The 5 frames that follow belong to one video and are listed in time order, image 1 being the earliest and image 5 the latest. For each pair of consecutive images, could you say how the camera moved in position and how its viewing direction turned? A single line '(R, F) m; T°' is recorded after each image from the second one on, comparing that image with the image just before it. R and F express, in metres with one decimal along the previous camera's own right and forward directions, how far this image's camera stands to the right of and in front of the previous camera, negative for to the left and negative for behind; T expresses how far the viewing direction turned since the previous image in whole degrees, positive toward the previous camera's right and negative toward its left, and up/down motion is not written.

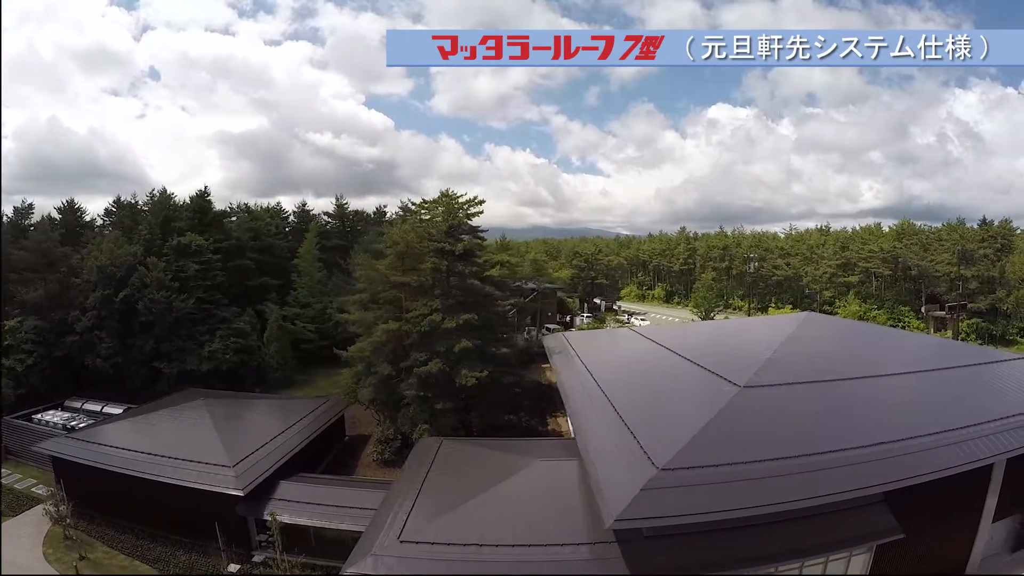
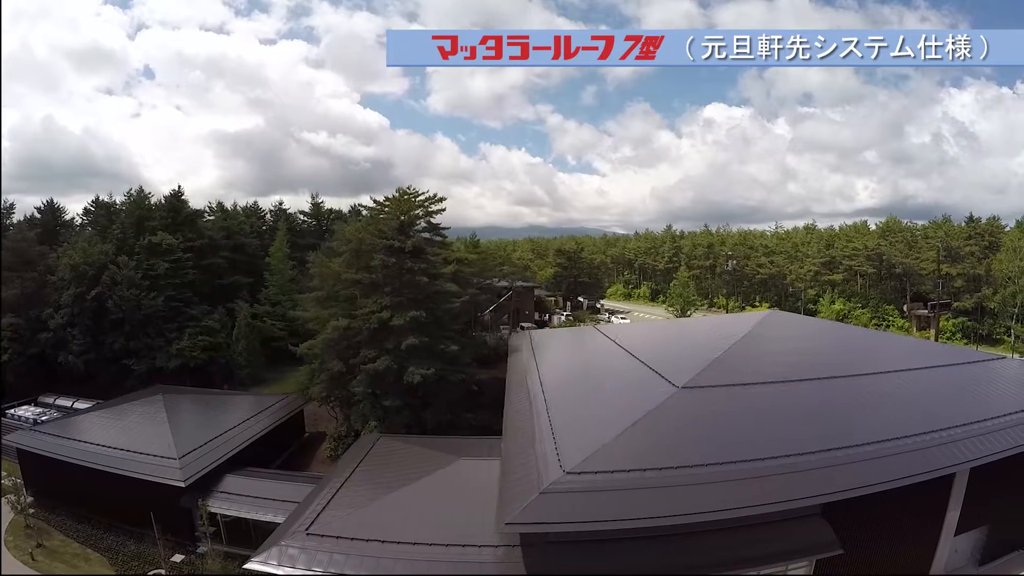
(+0.7, 0.0) m; 0°
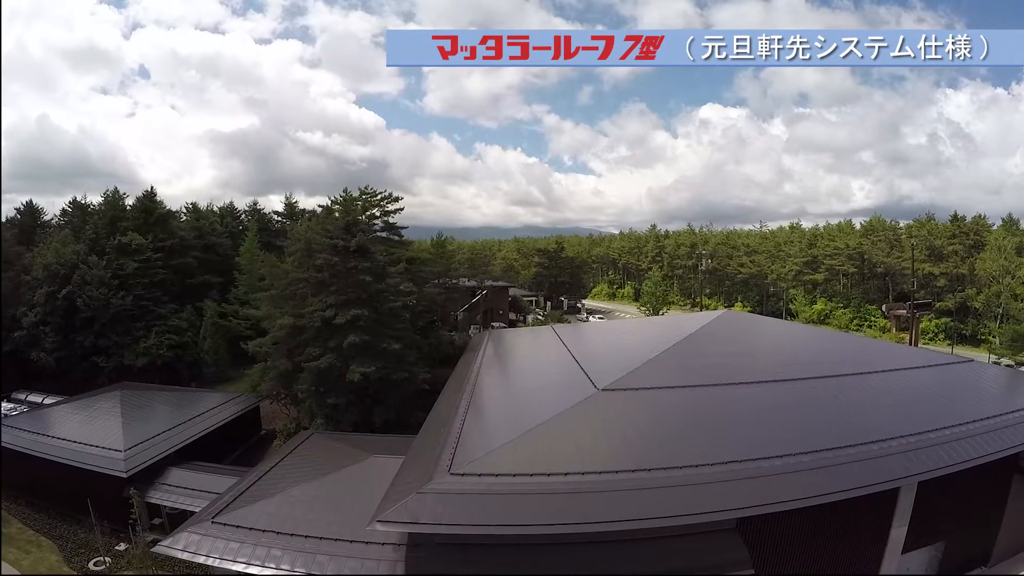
(+0.8, -0.1) m; 0°
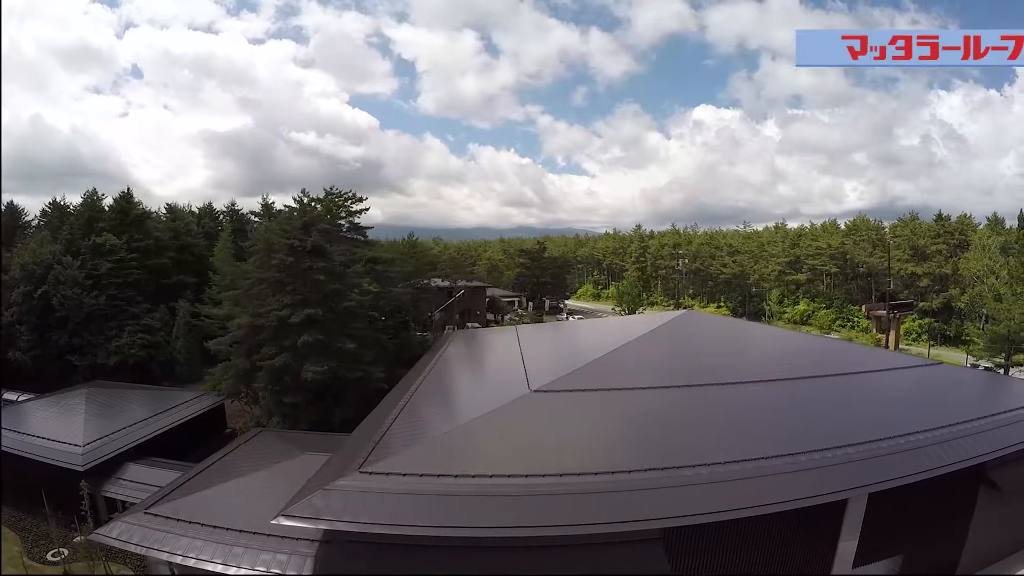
(+0.6, -0.1) m; 0°
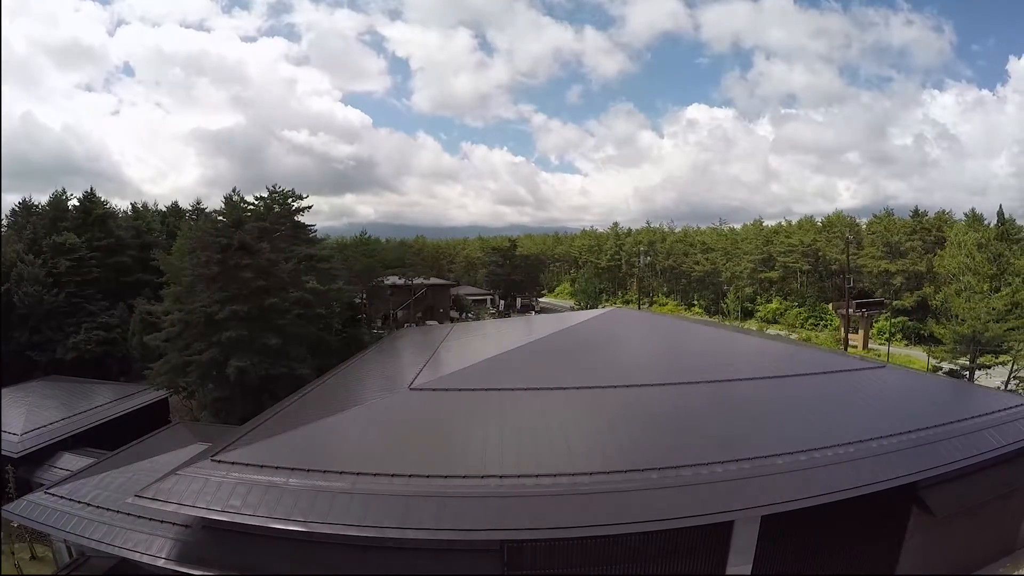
(+1.1, -0.2) m; 0°
